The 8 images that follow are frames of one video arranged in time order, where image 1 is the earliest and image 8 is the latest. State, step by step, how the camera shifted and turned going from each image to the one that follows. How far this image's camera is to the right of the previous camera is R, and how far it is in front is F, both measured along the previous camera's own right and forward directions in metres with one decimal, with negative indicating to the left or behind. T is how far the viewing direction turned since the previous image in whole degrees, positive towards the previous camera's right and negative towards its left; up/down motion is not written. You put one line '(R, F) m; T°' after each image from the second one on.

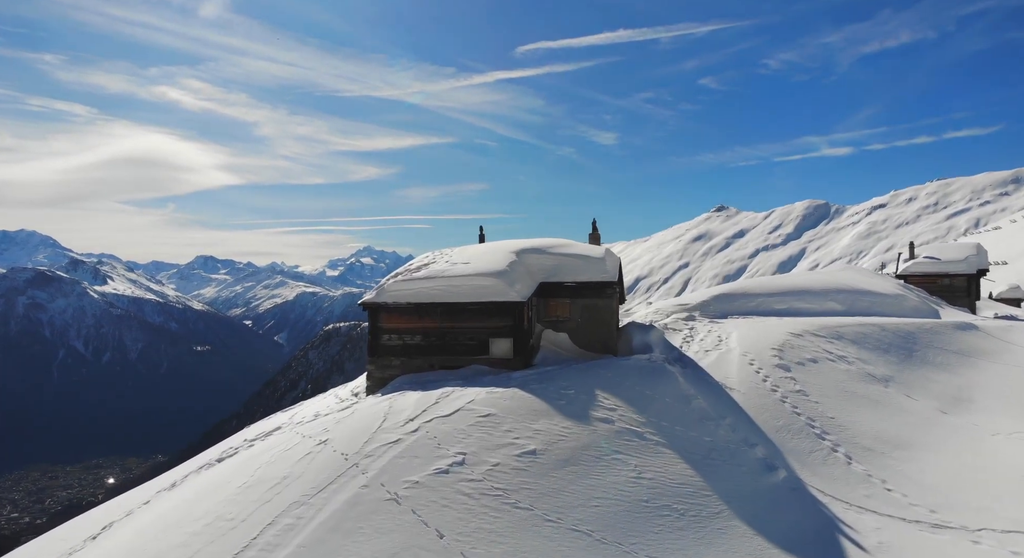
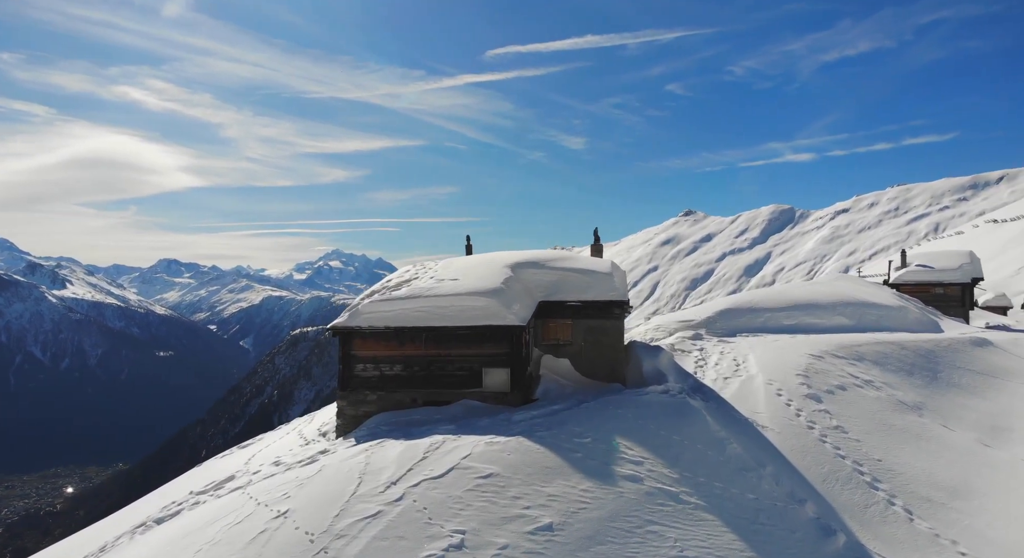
(-0.7, +2.9) m; +3°
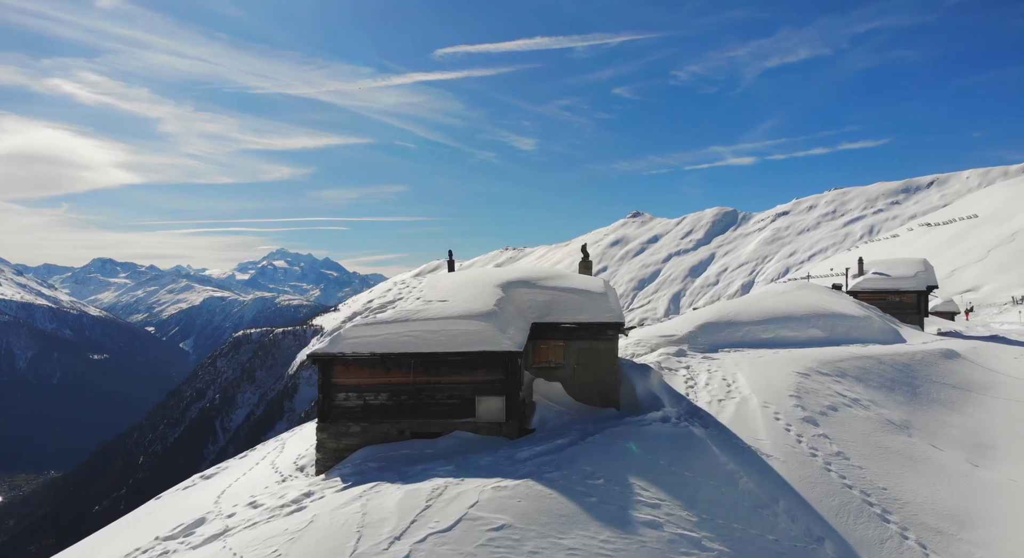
(-1.1, +1.1) m; +4°
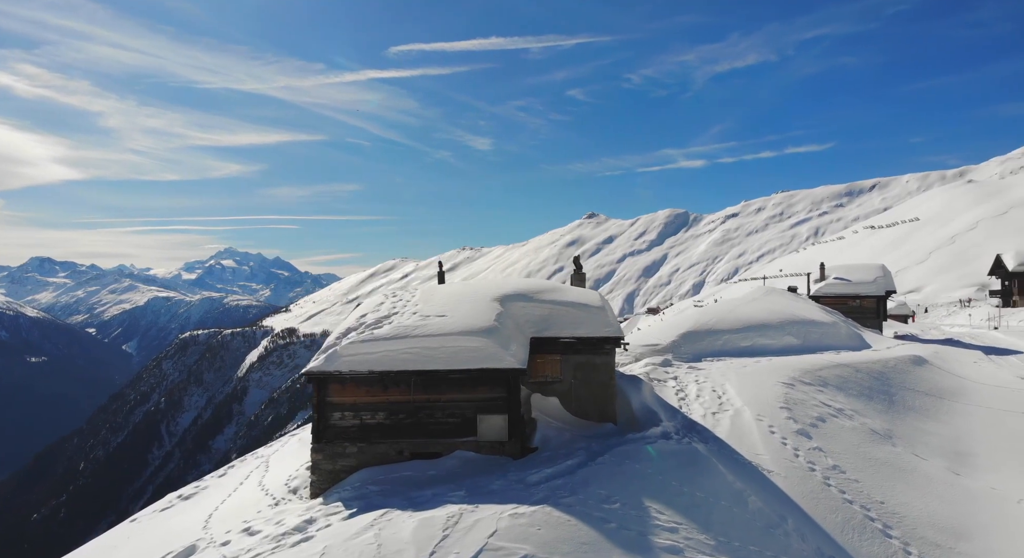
(-1.2, +0.4) m; +4°
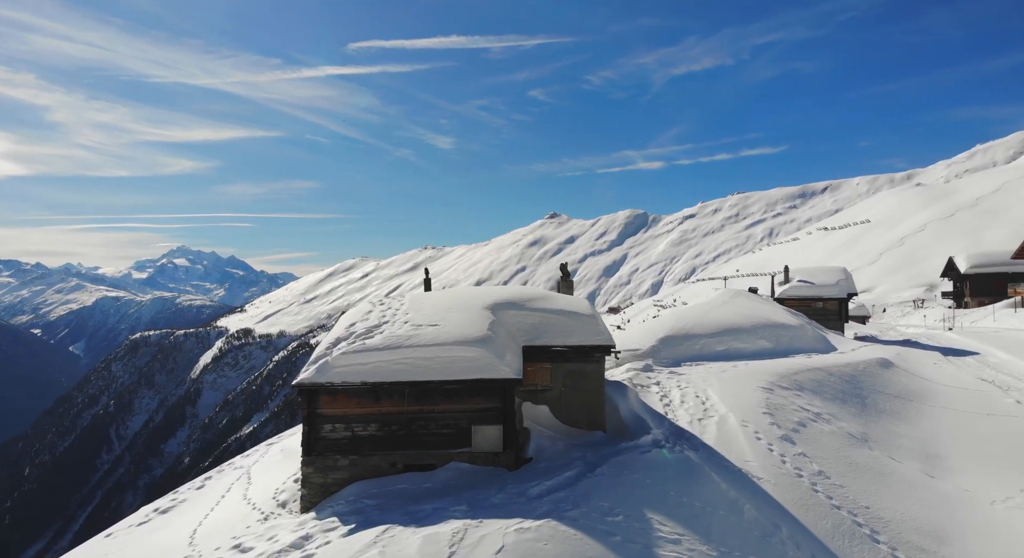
(-0.8, +0.1) m; +3°
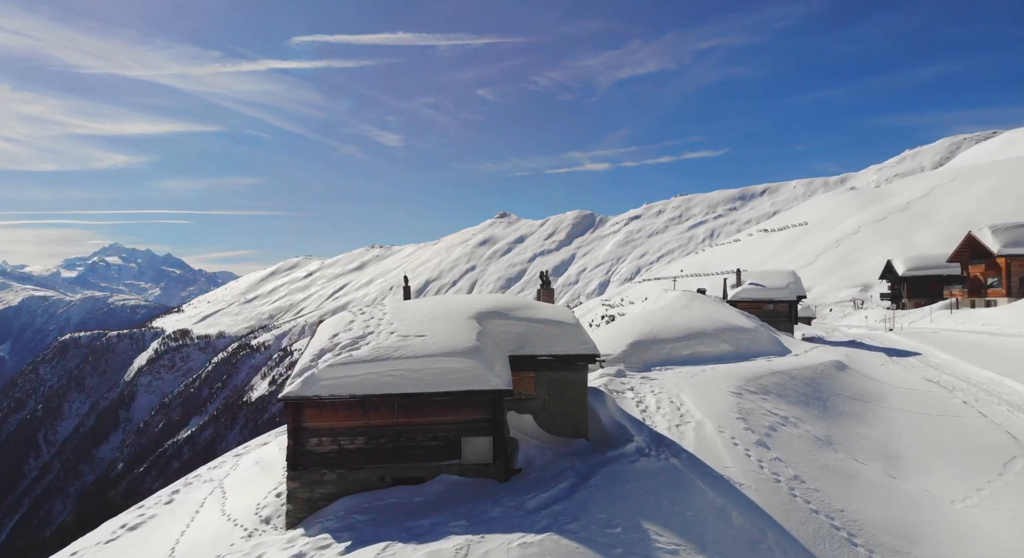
(-1.0, 0.0) m; +5°
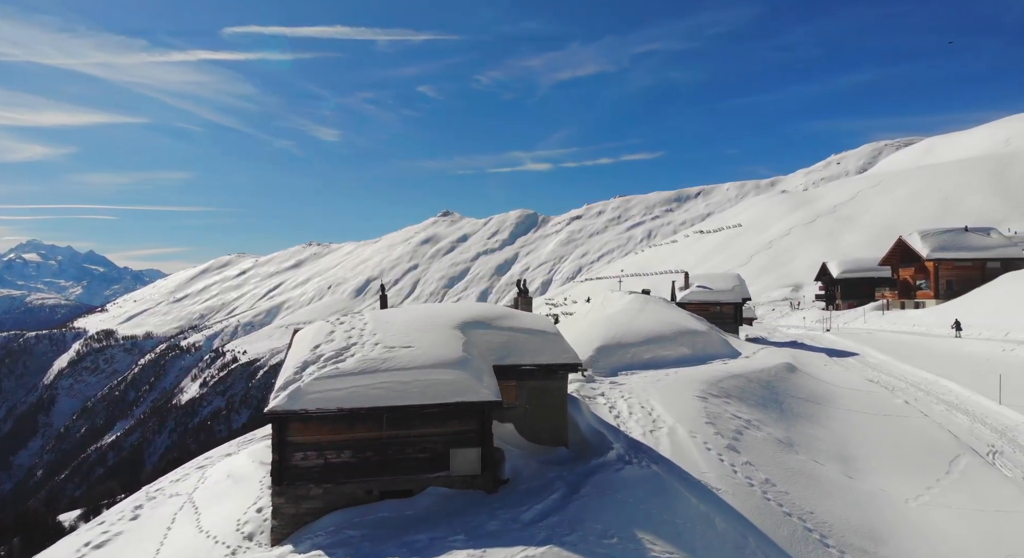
(-1.2, 0.0) m; +5°
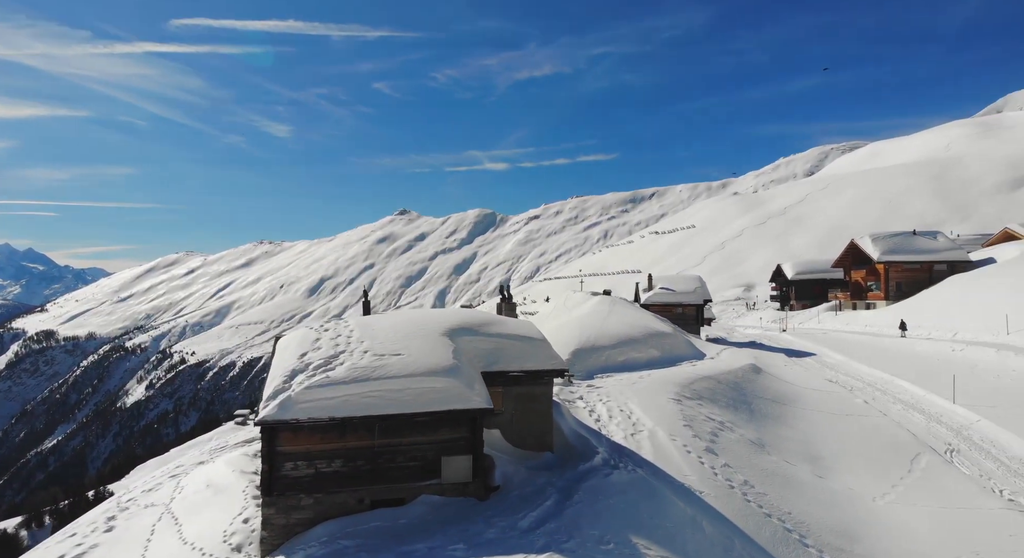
(-0.8, -0.1) m; +4°
